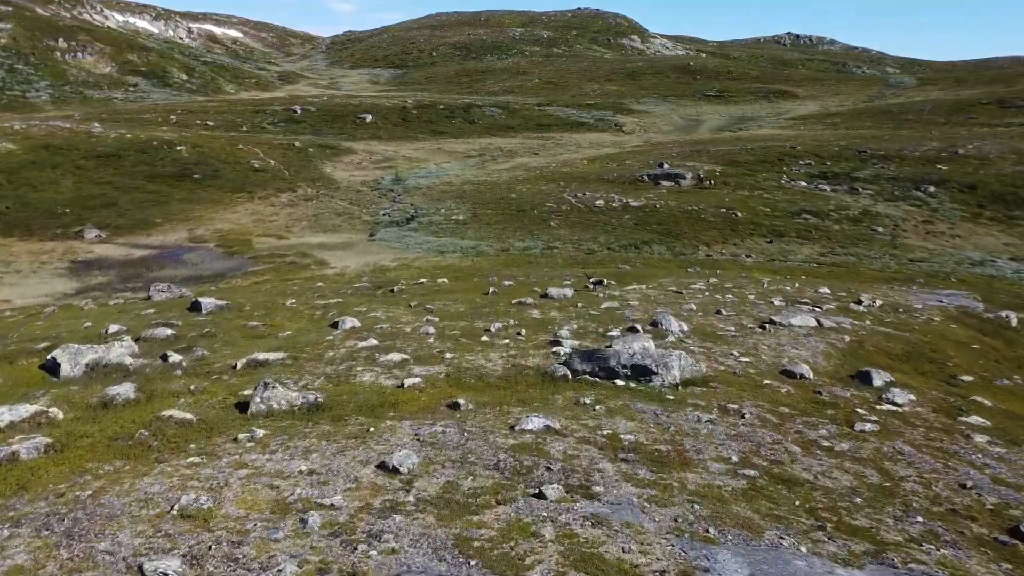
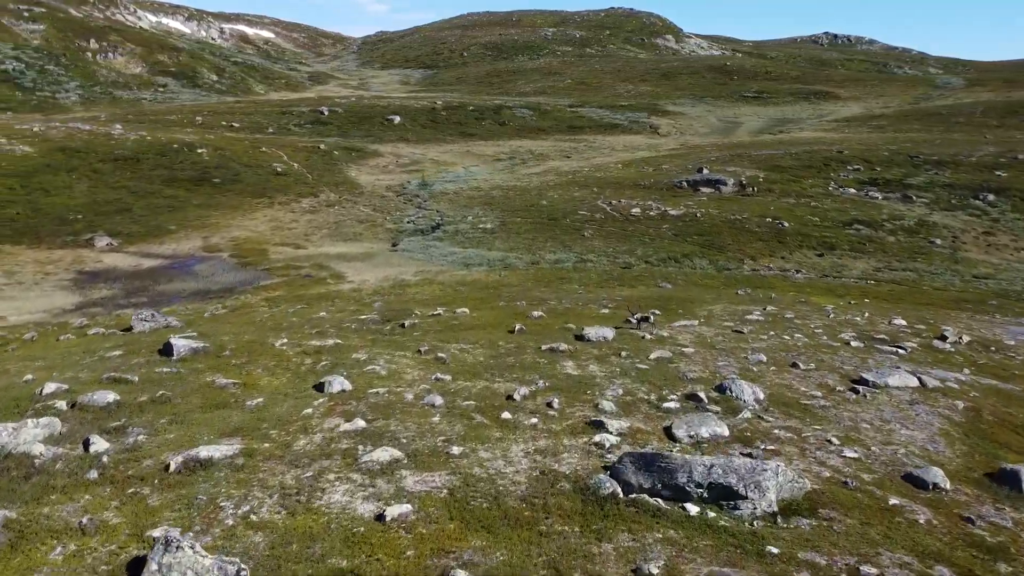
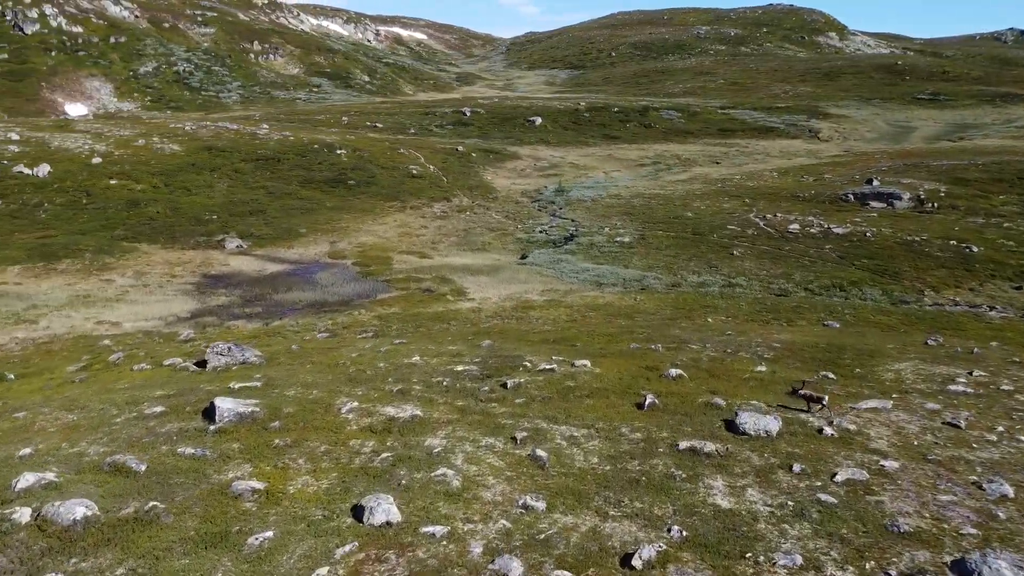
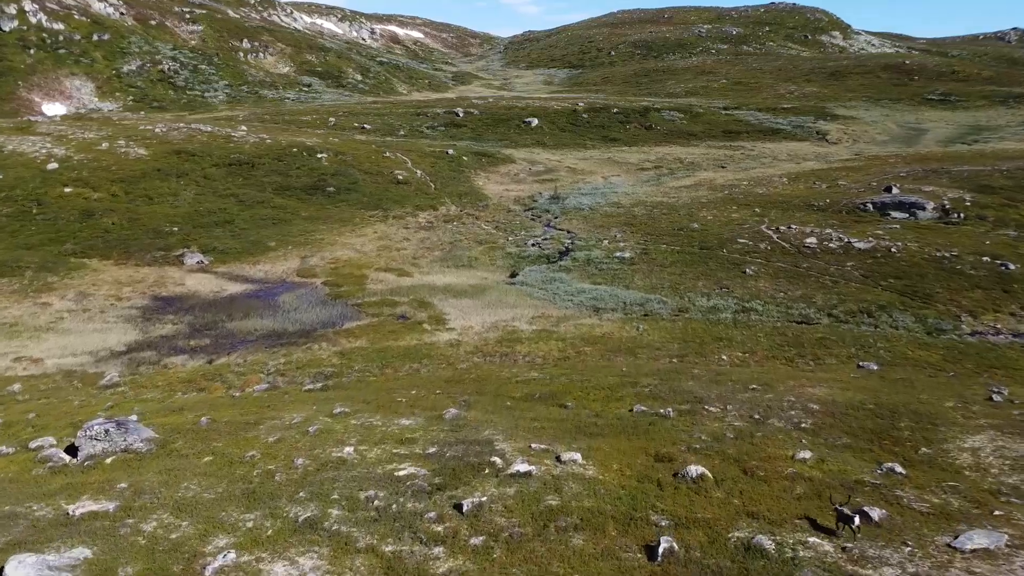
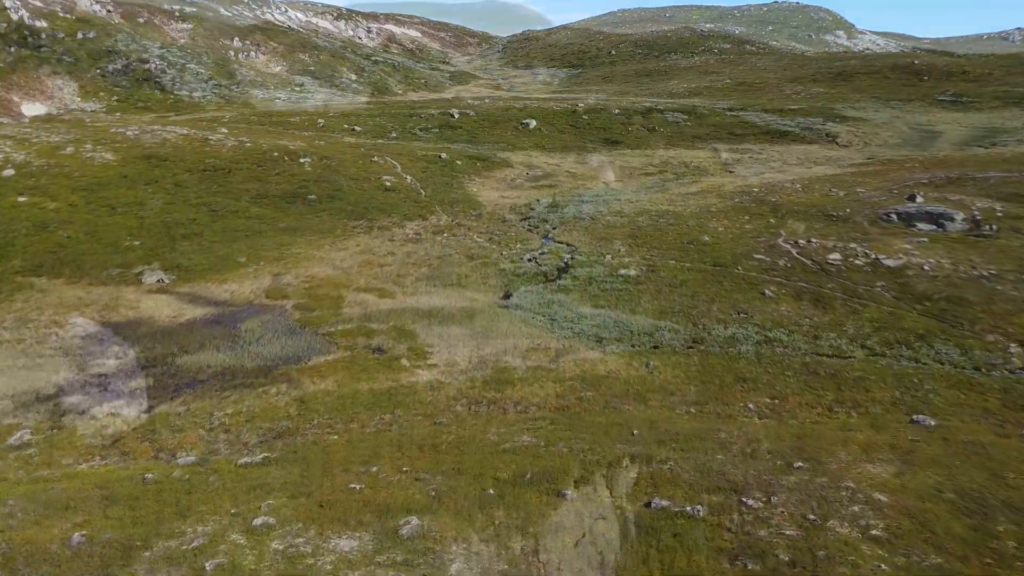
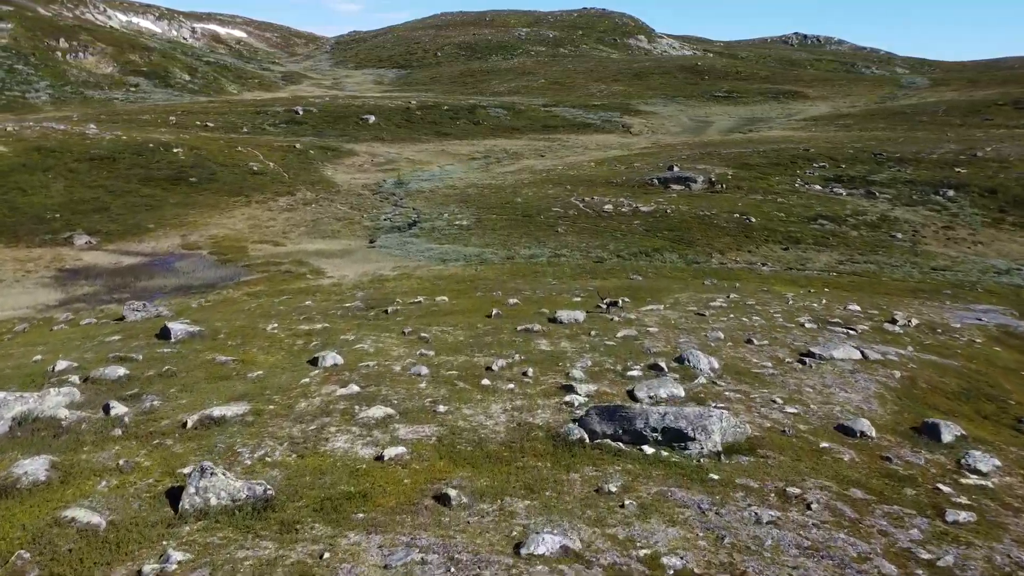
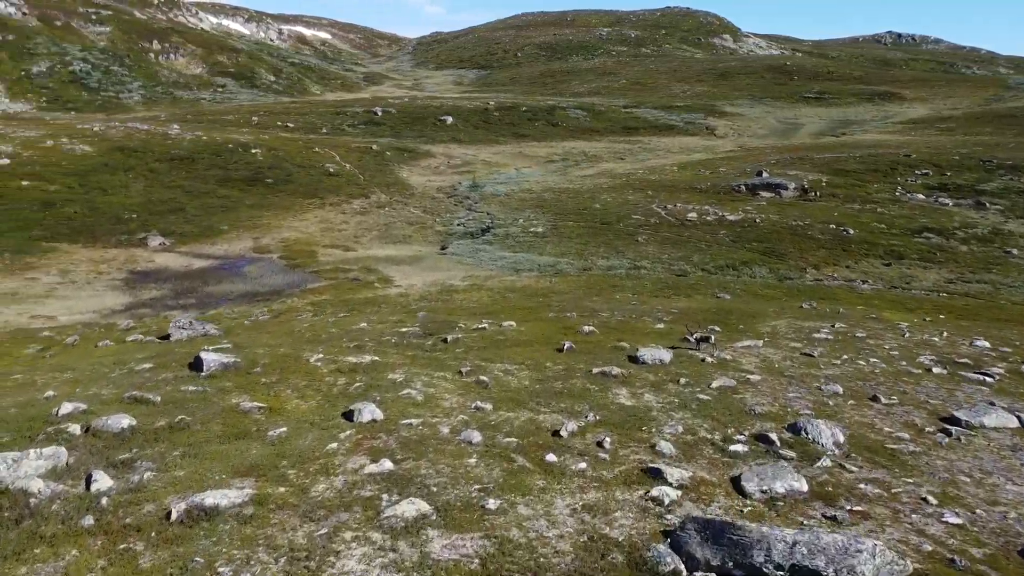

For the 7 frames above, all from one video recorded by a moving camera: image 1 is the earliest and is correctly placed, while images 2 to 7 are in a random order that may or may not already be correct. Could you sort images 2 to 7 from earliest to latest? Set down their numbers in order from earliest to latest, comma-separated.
6, 2, 7, 3, 4, 5
